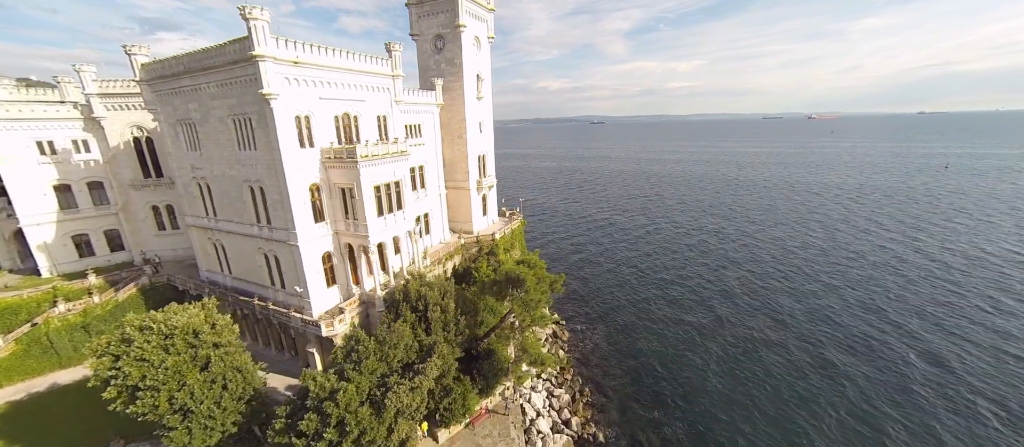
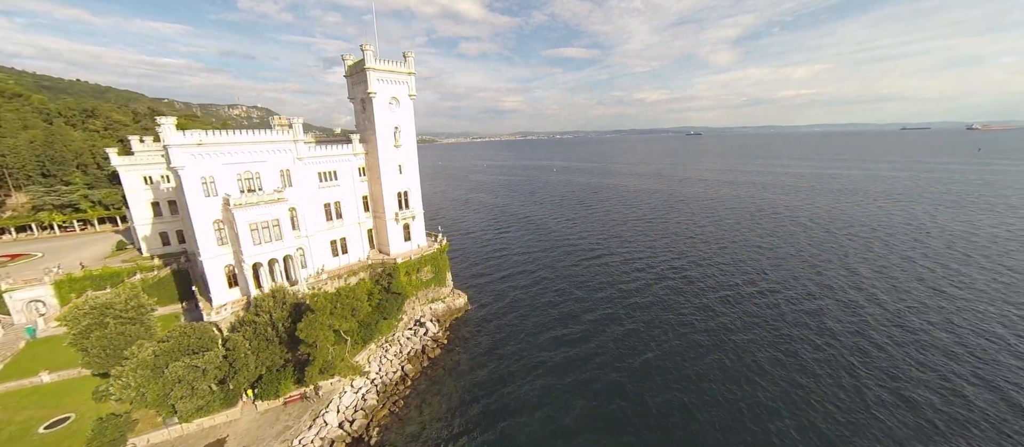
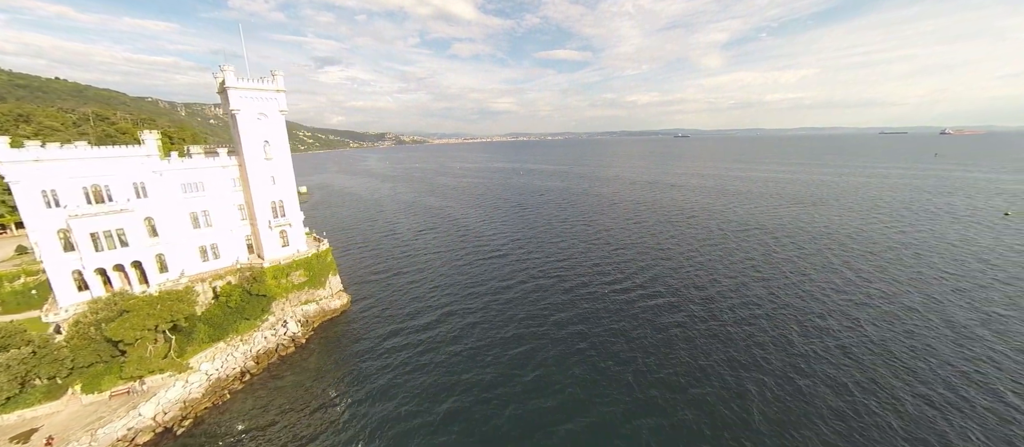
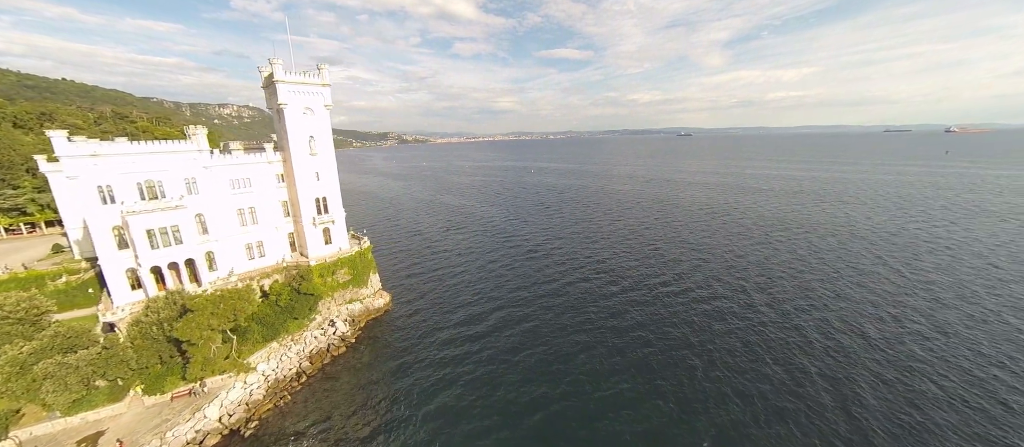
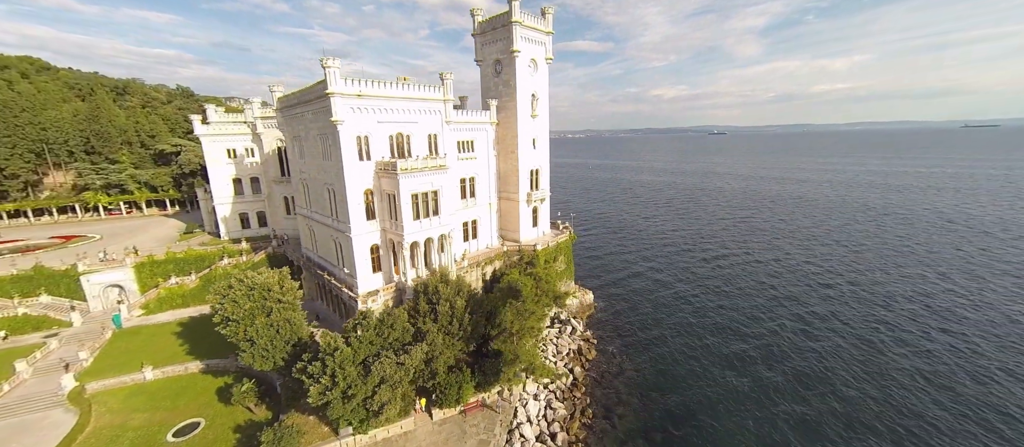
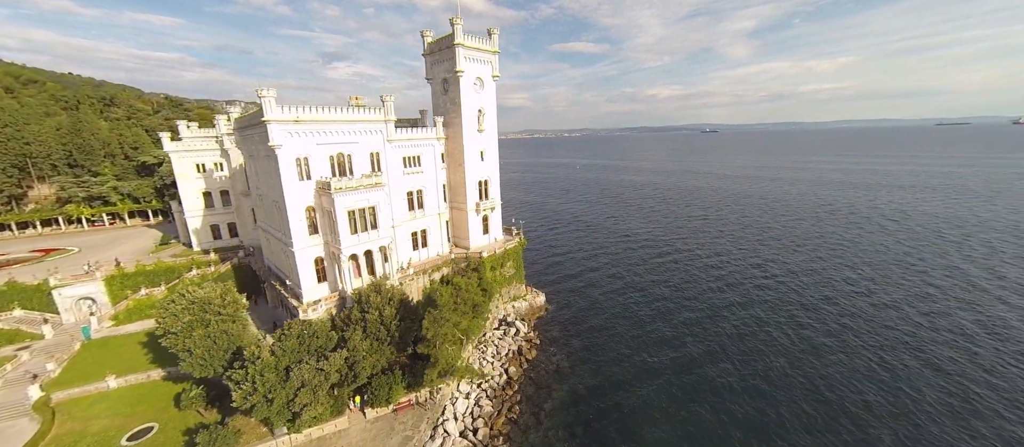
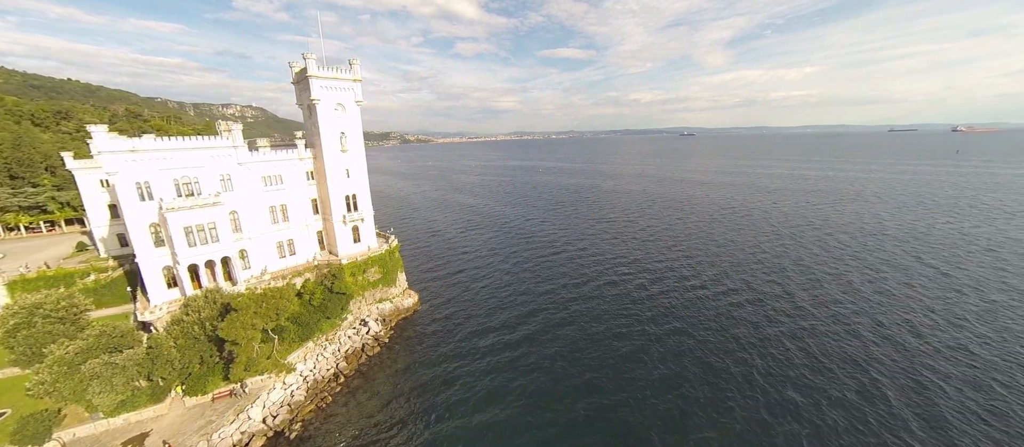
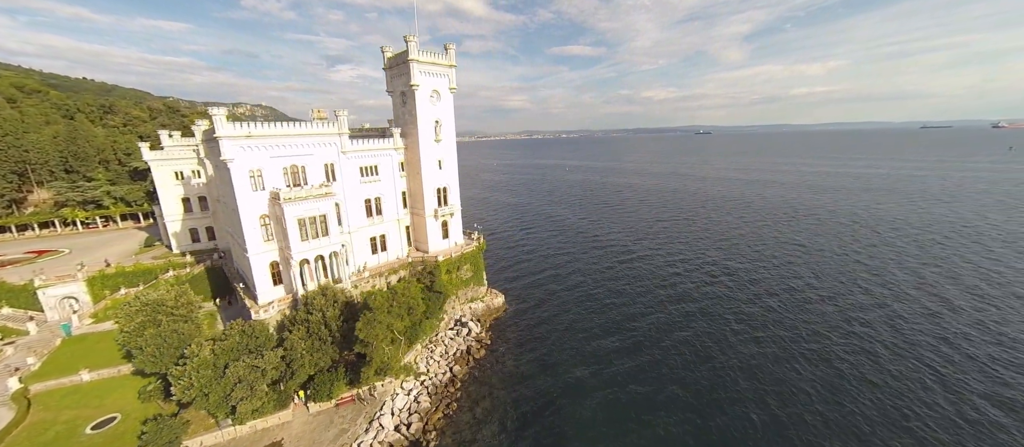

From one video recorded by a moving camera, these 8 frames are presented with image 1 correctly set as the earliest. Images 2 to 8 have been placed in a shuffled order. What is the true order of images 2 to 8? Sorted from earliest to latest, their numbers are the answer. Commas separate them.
5, 6, 8, 2, 7, 4, 3
